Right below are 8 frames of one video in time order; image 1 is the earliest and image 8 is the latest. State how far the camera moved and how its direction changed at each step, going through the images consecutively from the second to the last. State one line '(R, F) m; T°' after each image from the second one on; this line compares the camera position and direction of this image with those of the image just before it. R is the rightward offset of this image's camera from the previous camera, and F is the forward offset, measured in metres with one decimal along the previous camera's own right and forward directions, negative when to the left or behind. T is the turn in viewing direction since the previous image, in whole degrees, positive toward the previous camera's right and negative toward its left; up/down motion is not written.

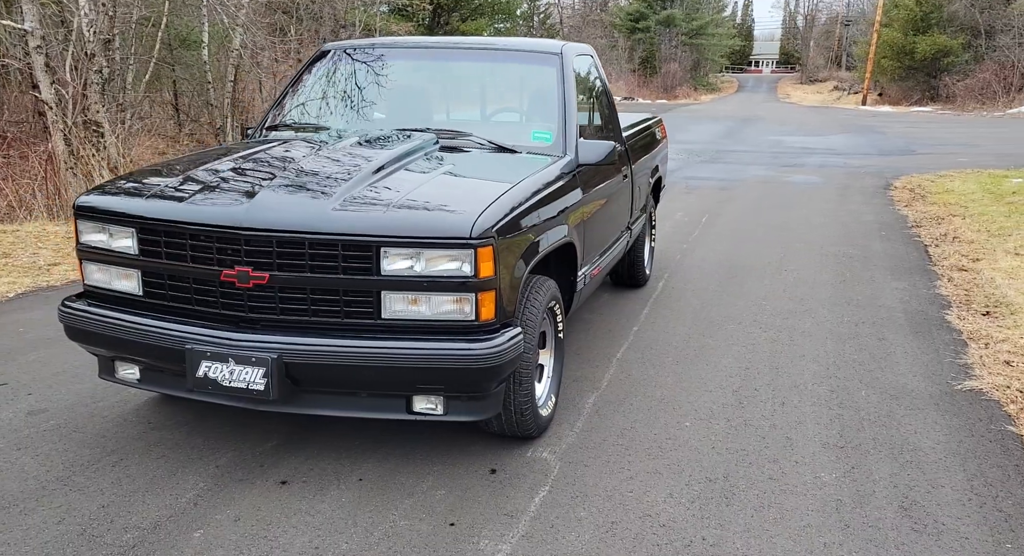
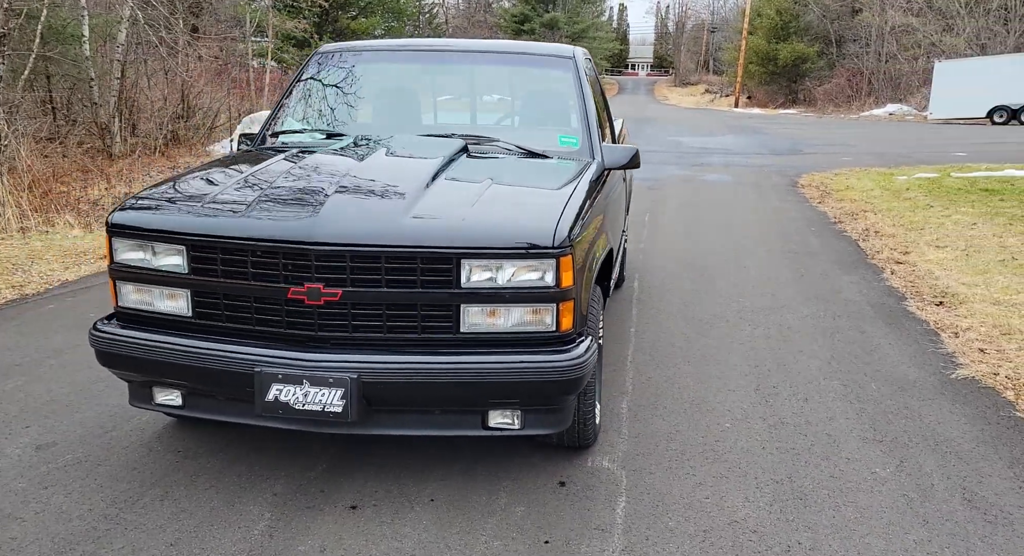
(-0.6, +0.1) m; +7°
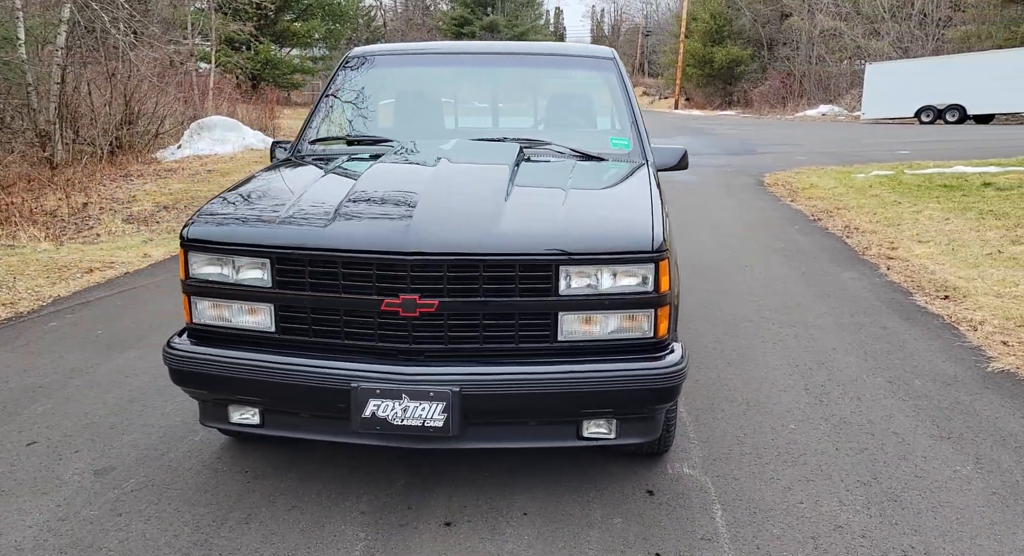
(-0.4, +0.1) m; +3°
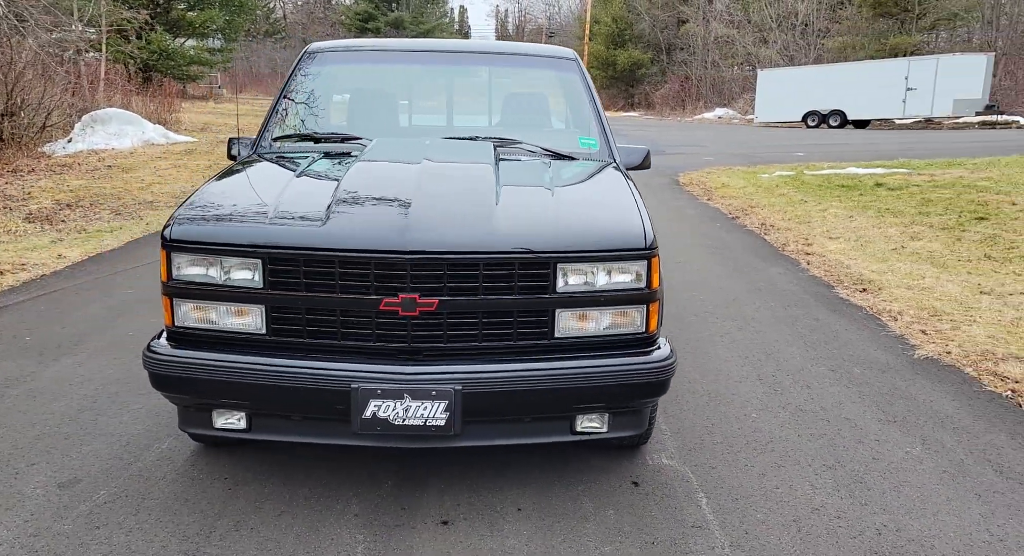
(-0.3, 0.0) m; +6°
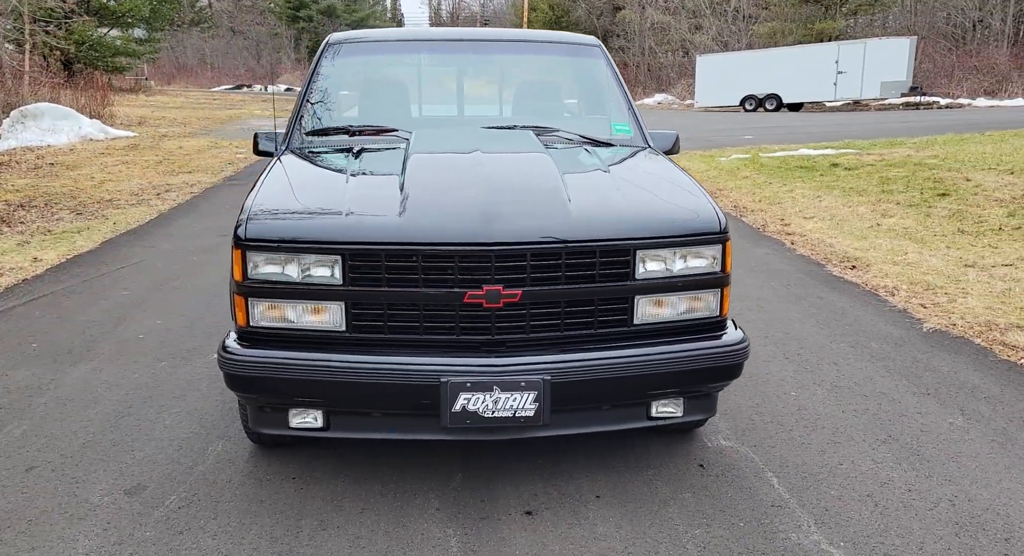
(-0.4, 0.0) m; +3°
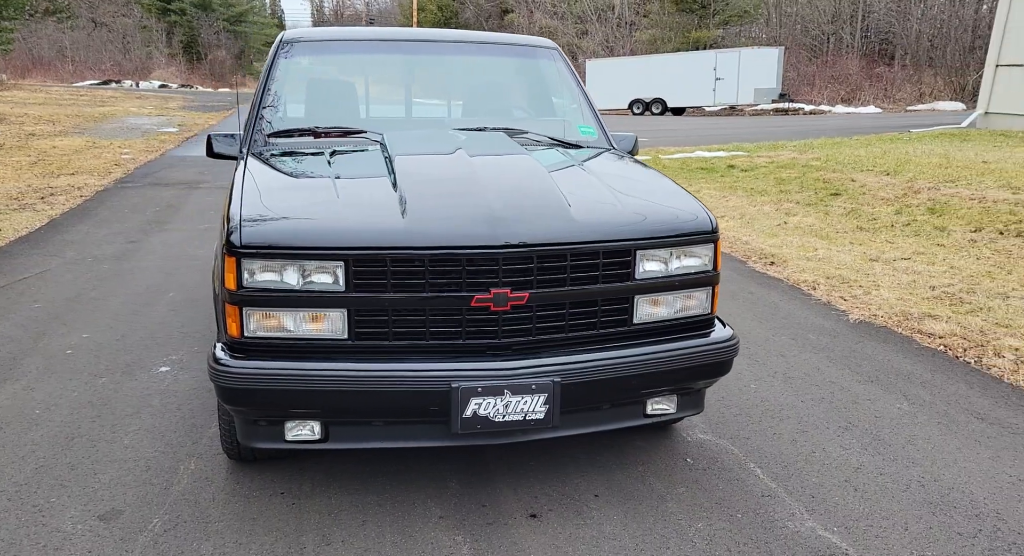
(-0.3, 0.0) m; +7°
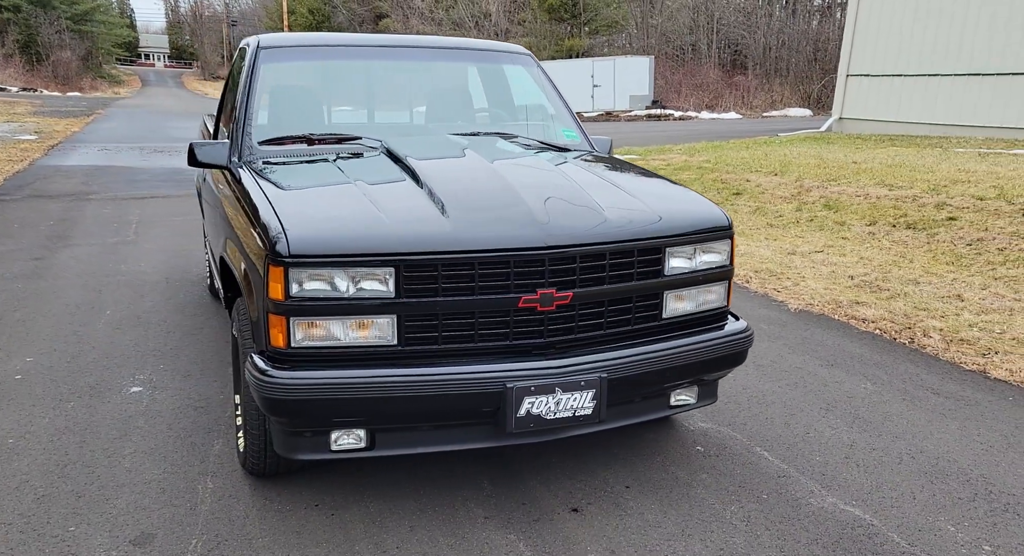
(-0.5, 0.0) m; +8°
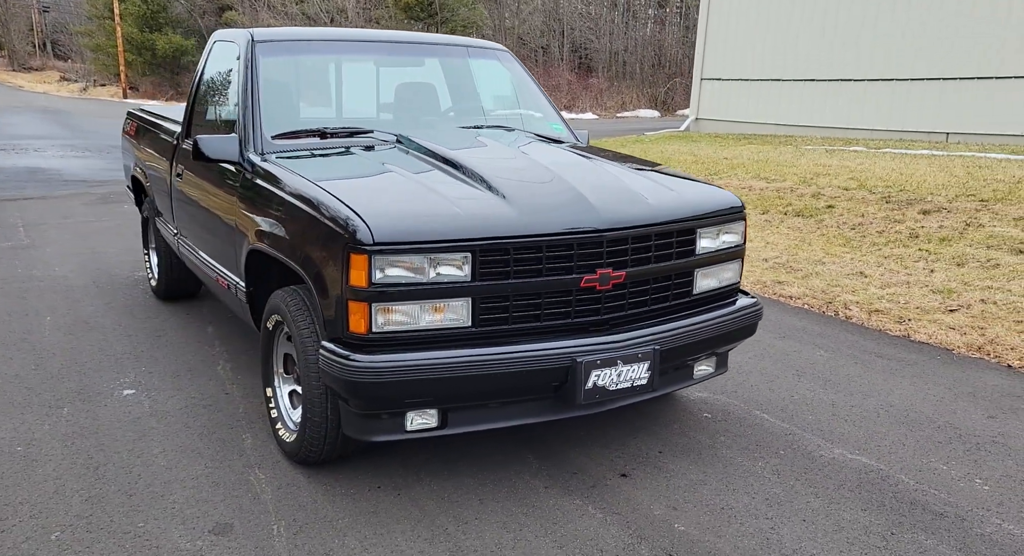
(-0.6, -0.1) m; +9°
